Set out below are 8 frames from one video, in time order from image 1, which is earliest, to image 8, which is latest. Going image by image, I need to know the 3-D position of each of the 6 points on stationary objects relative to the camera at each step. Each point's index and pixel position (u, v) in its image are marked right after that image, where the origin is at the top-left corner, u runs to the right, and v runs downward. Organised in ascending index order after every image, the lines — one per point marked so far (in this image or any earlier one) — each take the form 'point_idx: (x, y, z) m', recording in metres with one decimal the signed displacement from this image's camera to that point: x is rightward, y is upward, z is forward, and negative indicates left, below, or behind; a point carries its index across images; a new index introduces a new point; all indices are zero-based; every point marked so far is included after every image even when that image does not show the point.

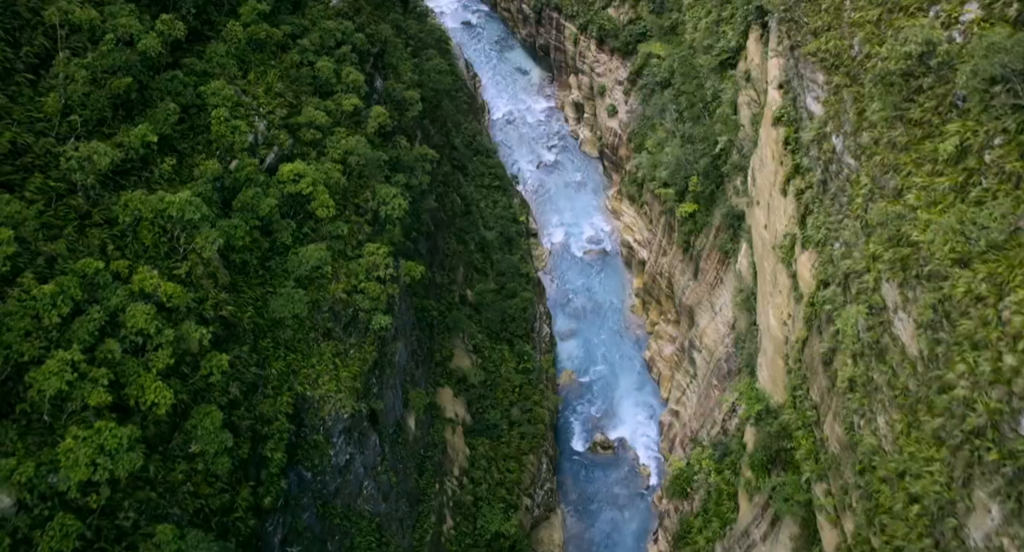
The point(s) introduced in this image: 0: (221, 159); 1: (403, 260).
0: (-5.3, +1.9, +14.5) m
1: (-2.5, +0.4, +18.5) m
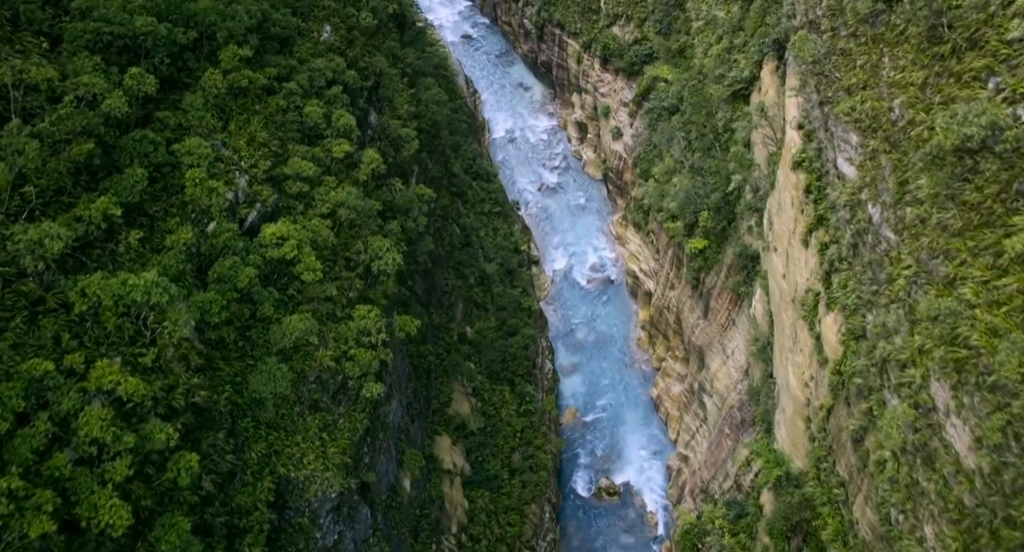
0: (-5.3, +0.8, +13.4) m
1: (-2.5, -0.8, +17.3) m
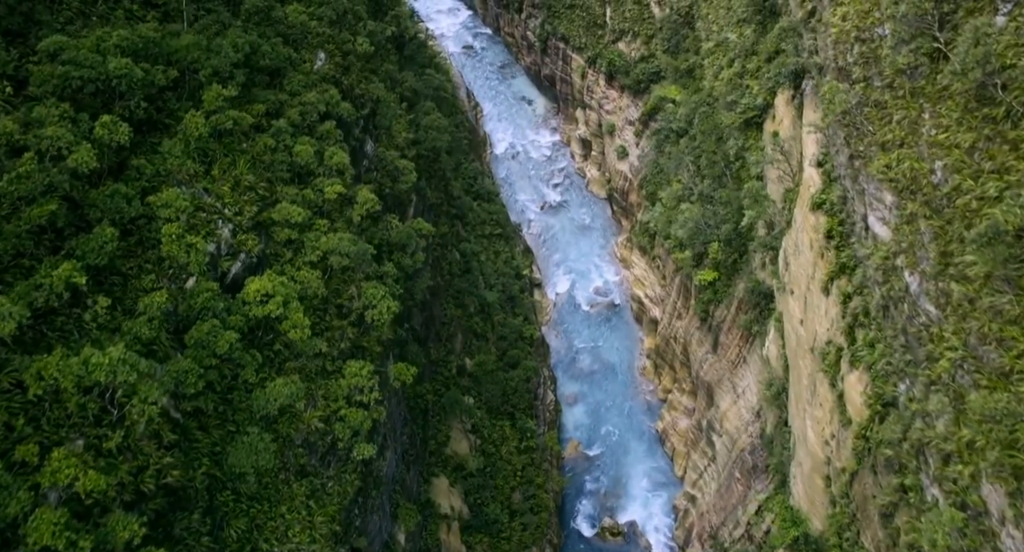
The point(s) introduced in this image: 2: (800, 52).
0: (-5.3, -0.1, +12.4) m
1: (-2.4, -1.7, +16.3) m
2: (+6.8, +5.2, +18.9) m
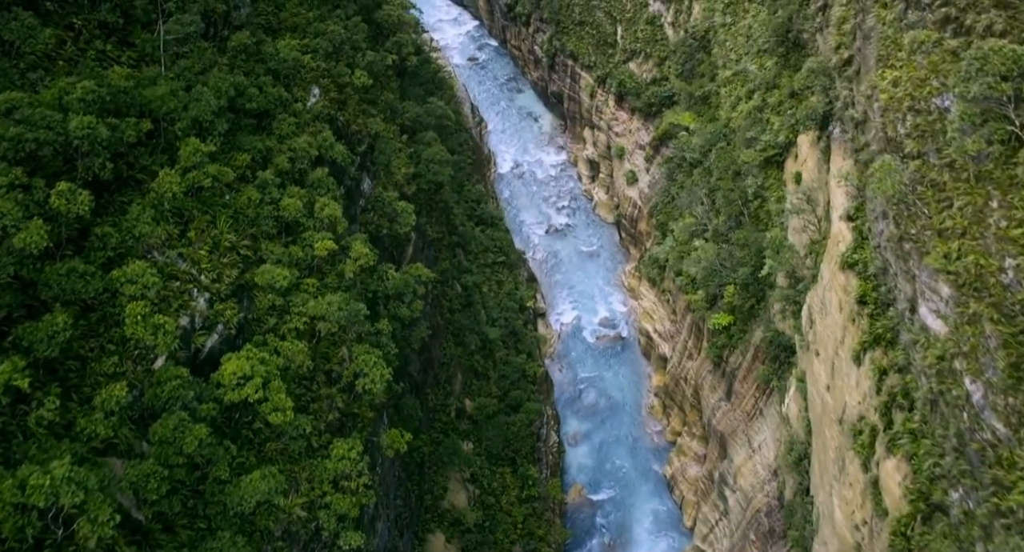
0: (-5.2, -1.1, +11.2) m
1: (-2.4, -2.8, +15.1) m
2: (+6.9, +4.0, +17.7) m
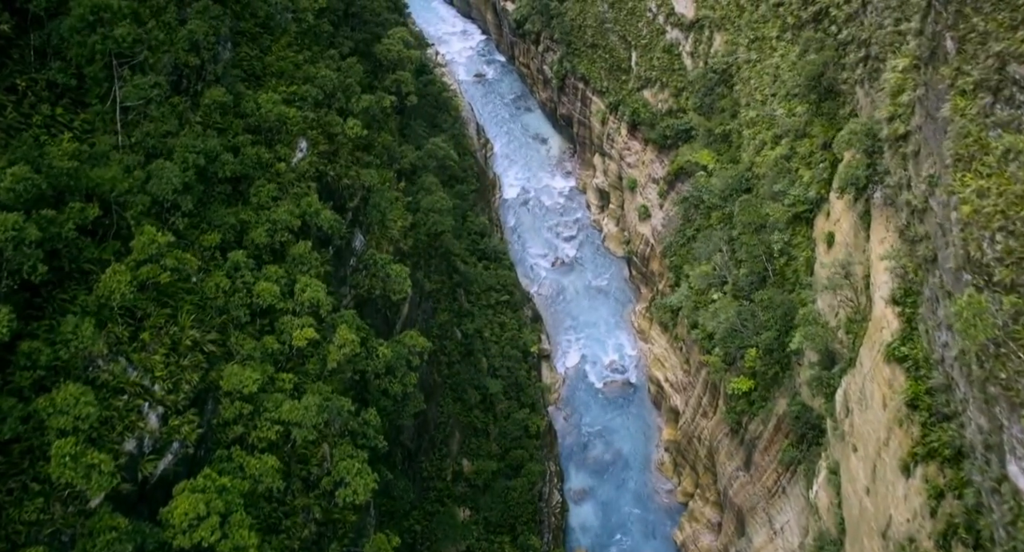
0: (-5.2, -2.5, +9.6) m
1: (-2.3, -4.2, +13.5) m
2: (+7.1, +2.4, +16.0) m
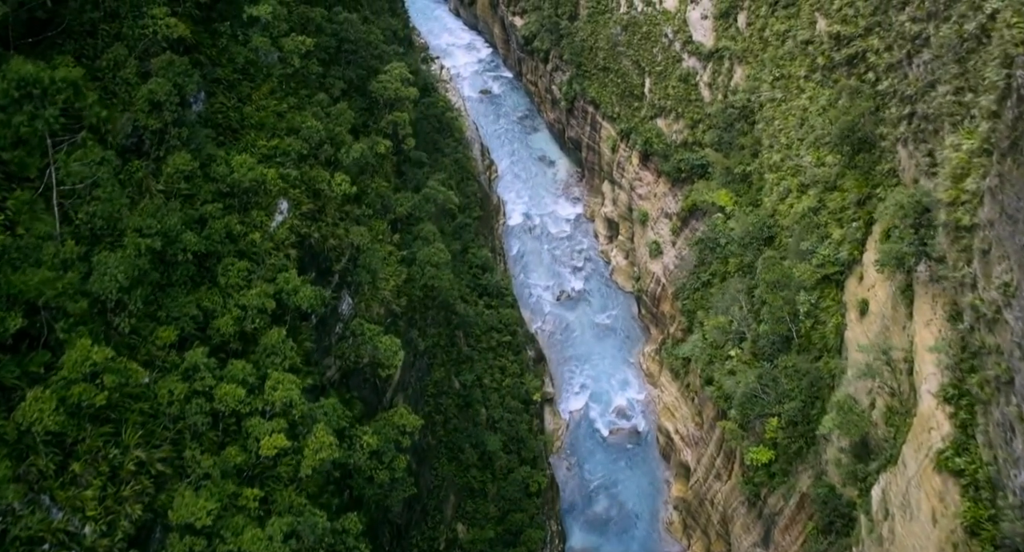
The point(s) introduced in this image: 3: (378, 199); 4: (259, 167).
0: (-5.2, -3.7, +8.0) m
1: (-2.4, -5.4, +11.9) m
2: (+7.2, +0.9, +14.4) m
3: (-2.8, +1.6, +17.1) m
4: (-4.1, +1.8, +13.2) m
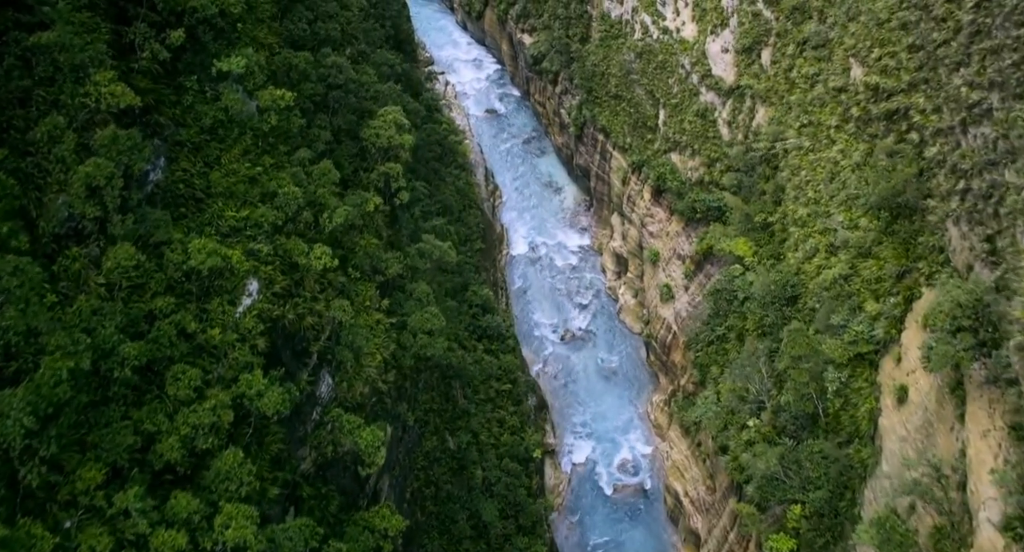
0: (-5.3, -4.9, +6.4) m
1: (-2.5, -6.8, +10.3) m
2: (+7.2, -0.6, +12.7) m
3: (-2.8, +0.3, +15.5) m
4: (-4.1, +0.4, +11.6) m
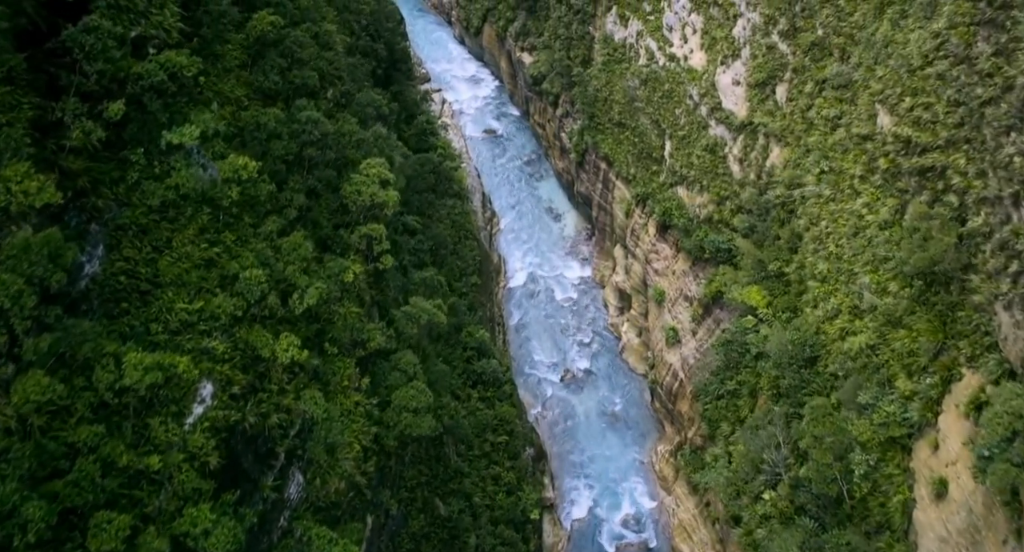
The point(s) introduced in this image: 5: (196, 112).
0: (-5.4, -6.2, +4.9) m
1: (-2.7, -8.1, +8.7) m
2: (+7.1, -2.0, +11.2) m
3: (-2.9, -1.1, +14.0) m
4: (-4.2, -0.8, +10.0) m
5: (-4.9, +2.6, +12.7) m
